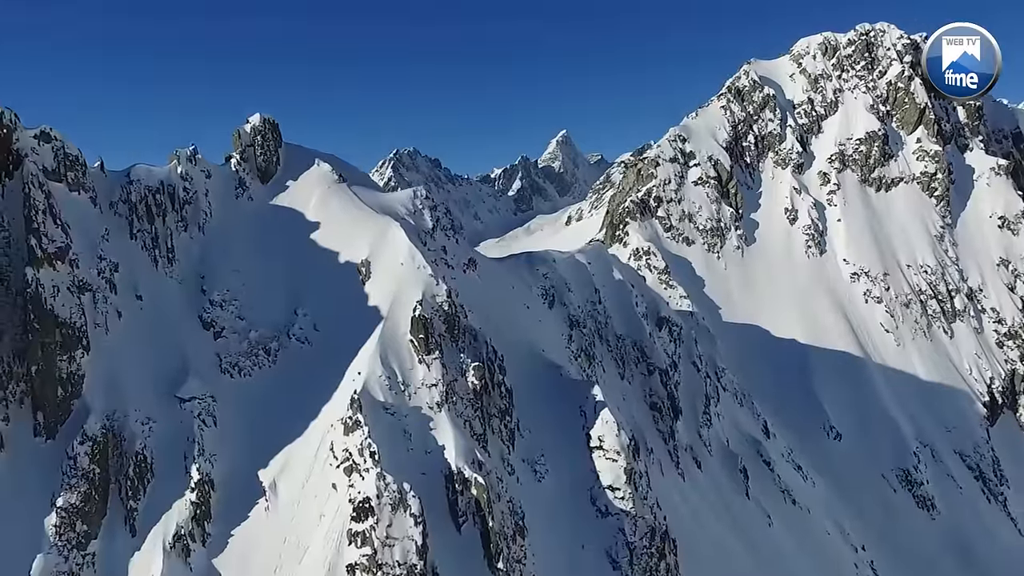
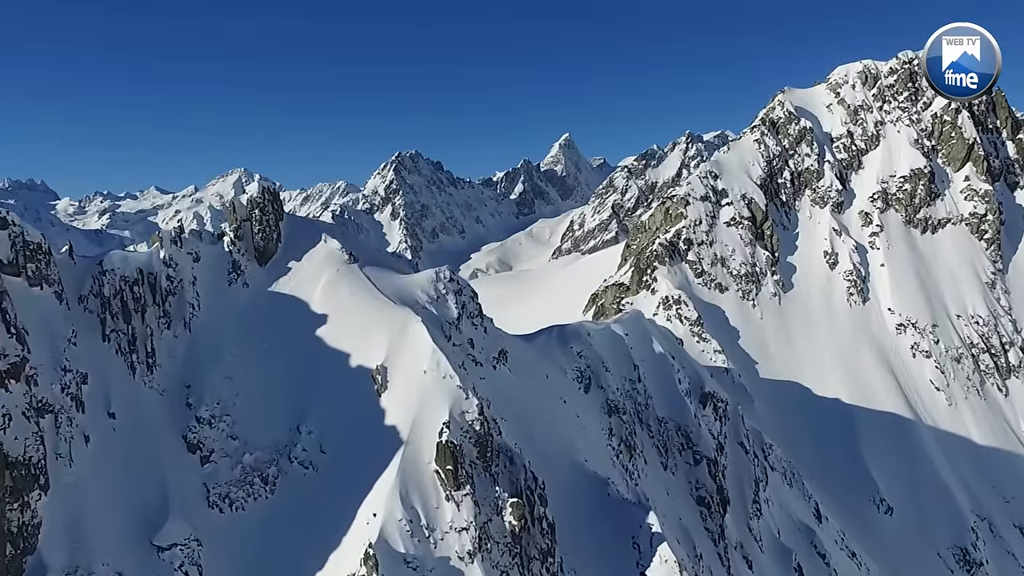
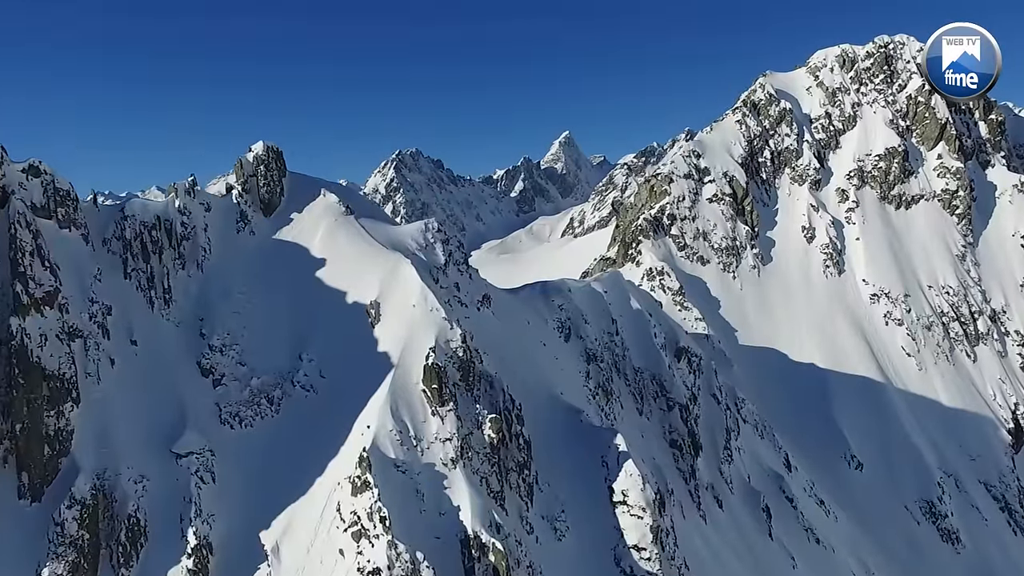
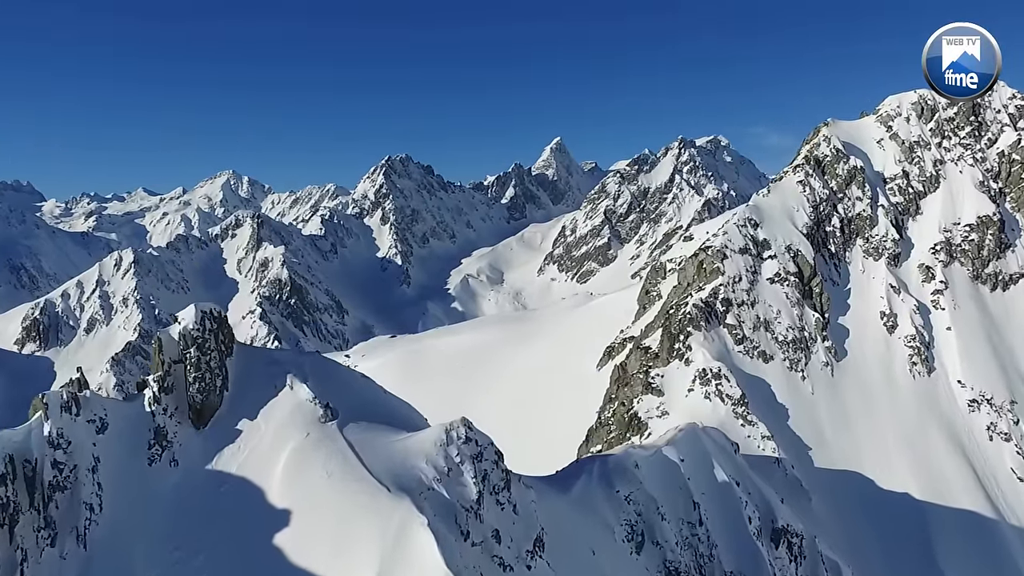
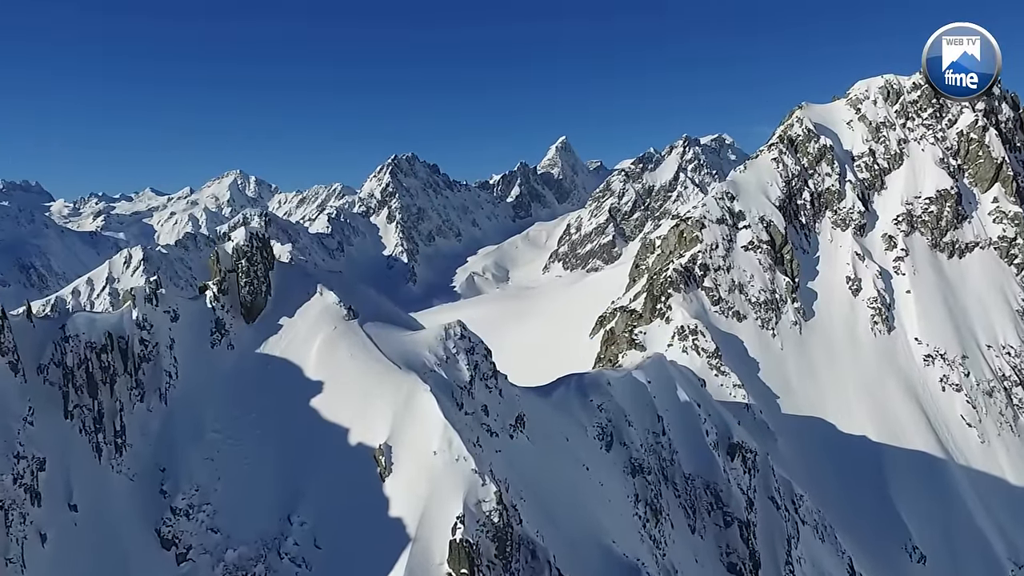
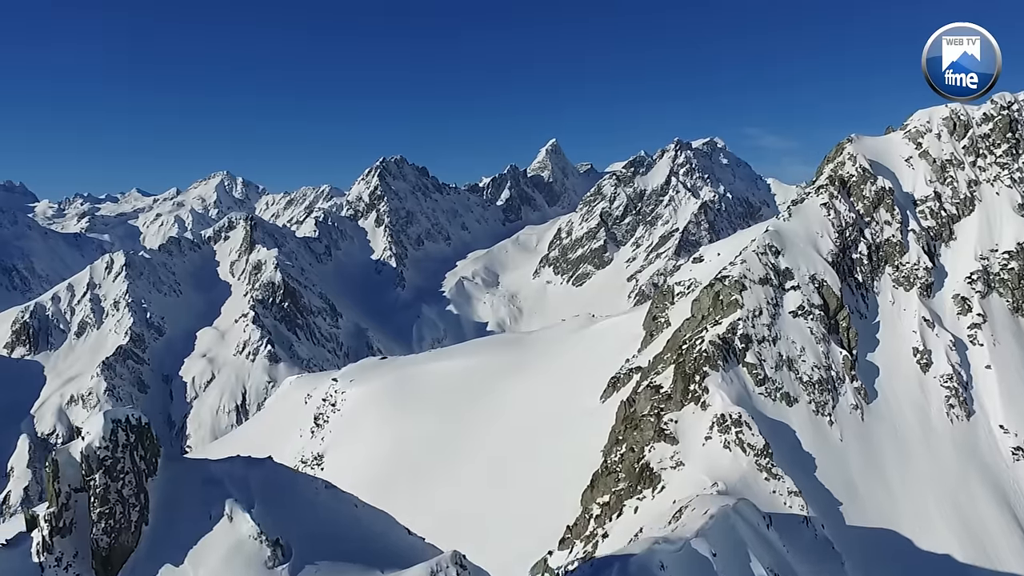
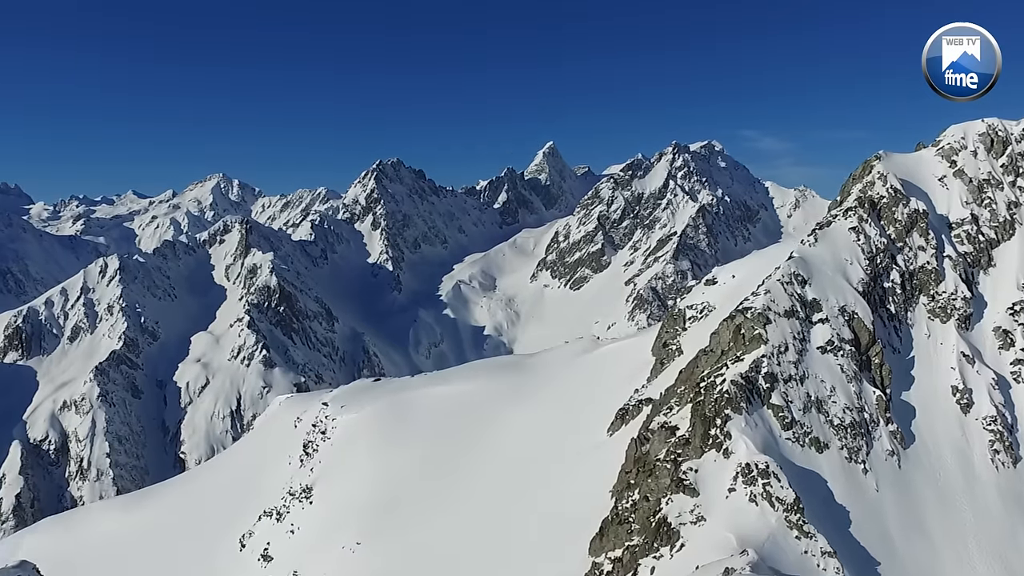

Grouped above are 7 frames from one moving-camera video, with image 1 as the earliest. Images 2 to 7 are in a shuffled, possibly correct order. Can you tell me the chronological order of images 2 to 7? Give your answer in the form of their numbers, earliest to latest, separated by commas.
3, 2, 5, 4, 6, 7
